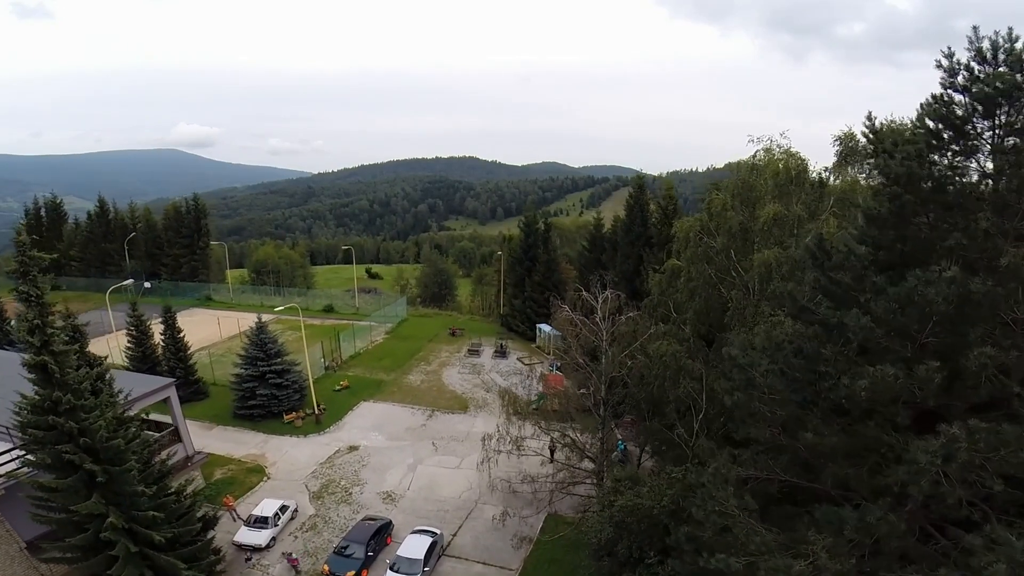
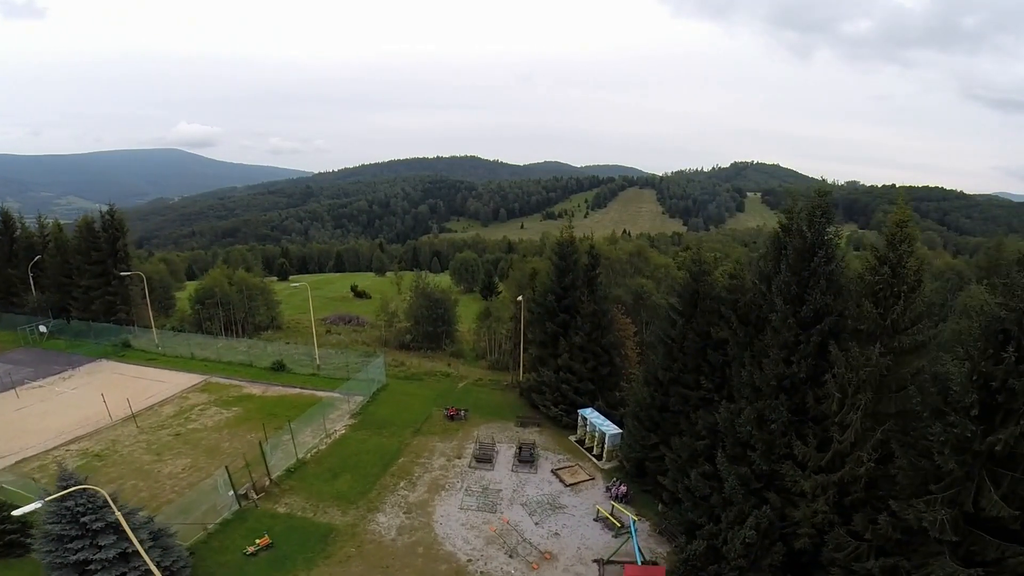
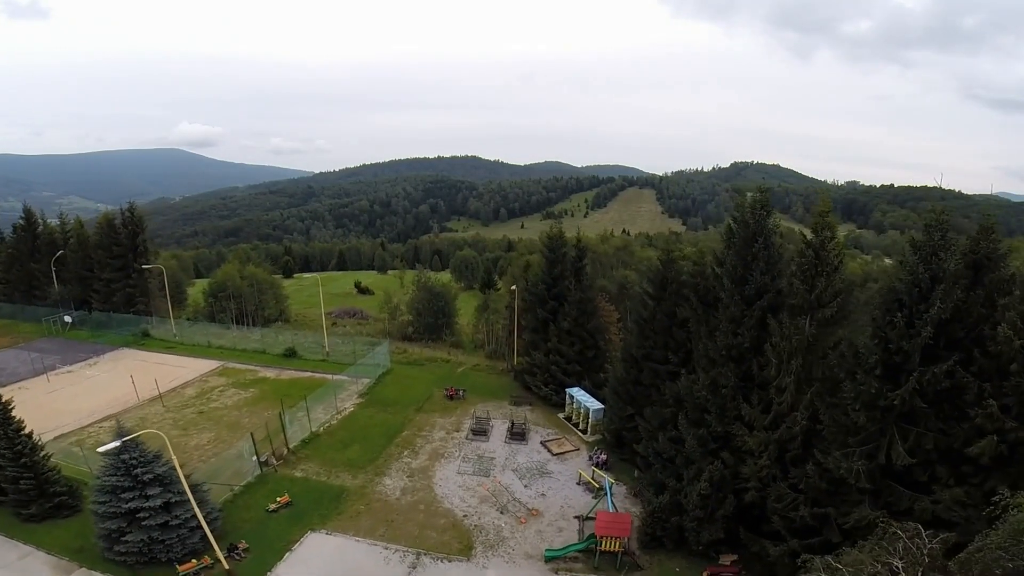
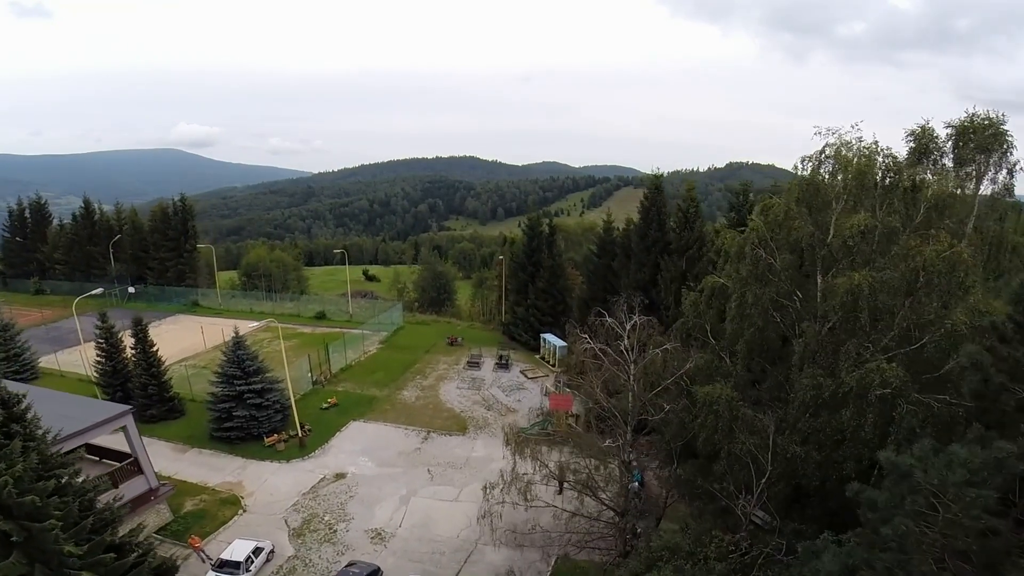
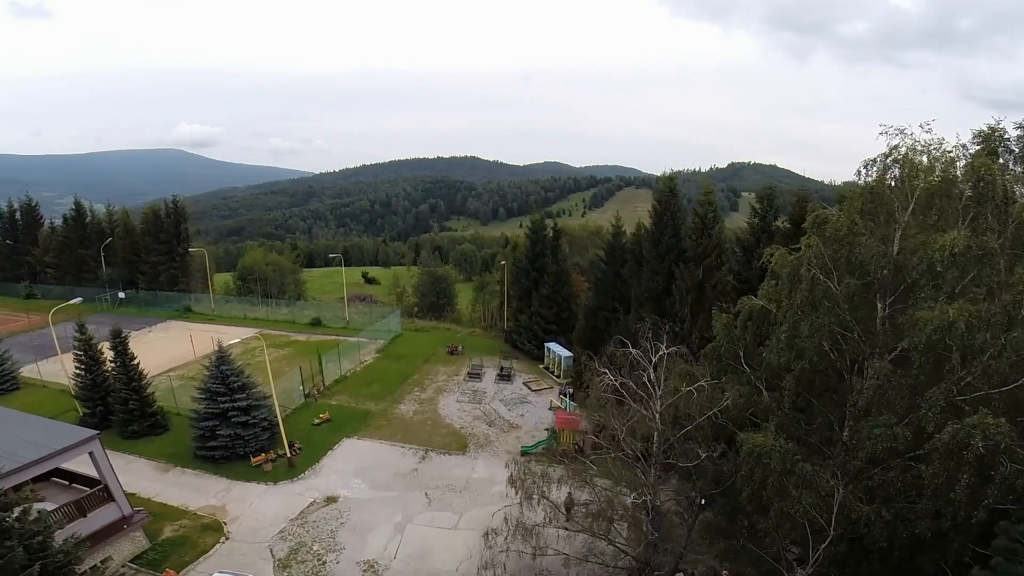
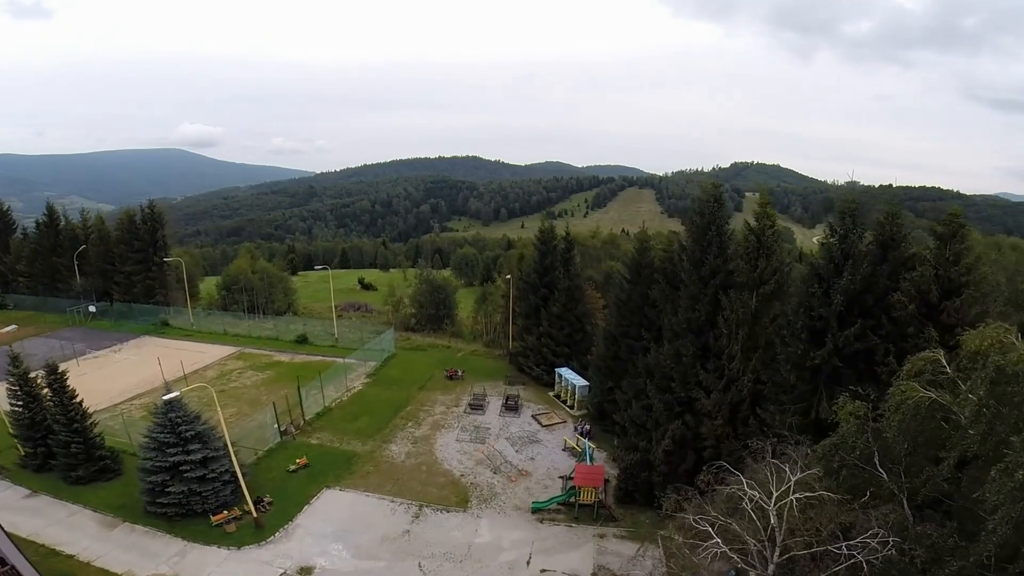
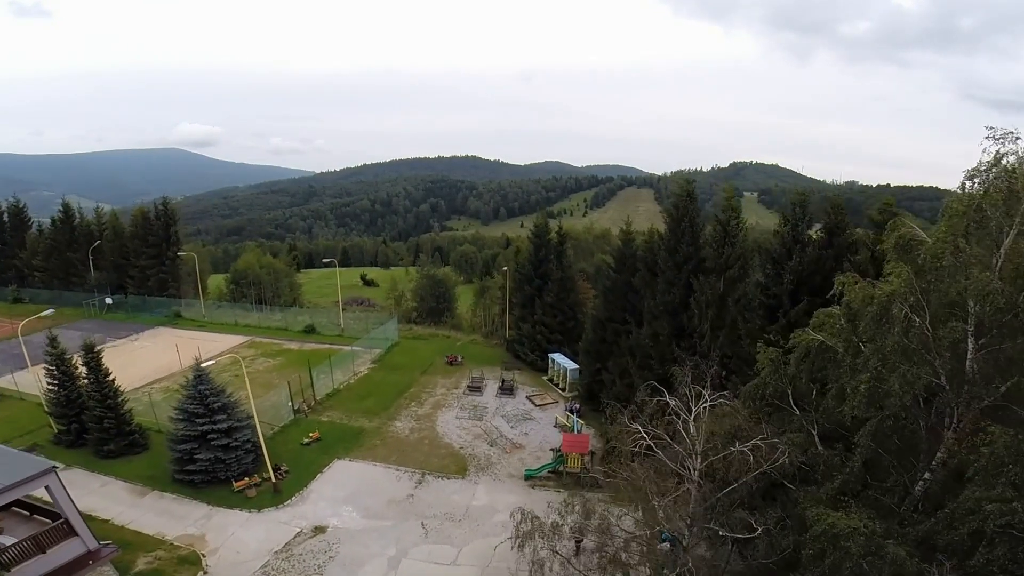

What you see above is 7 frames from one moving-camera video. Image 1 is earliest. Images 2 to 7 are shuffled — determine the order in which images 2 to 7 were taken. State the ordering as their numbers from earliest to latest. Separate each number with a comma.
4, 5, 7, 6, 3, 2
